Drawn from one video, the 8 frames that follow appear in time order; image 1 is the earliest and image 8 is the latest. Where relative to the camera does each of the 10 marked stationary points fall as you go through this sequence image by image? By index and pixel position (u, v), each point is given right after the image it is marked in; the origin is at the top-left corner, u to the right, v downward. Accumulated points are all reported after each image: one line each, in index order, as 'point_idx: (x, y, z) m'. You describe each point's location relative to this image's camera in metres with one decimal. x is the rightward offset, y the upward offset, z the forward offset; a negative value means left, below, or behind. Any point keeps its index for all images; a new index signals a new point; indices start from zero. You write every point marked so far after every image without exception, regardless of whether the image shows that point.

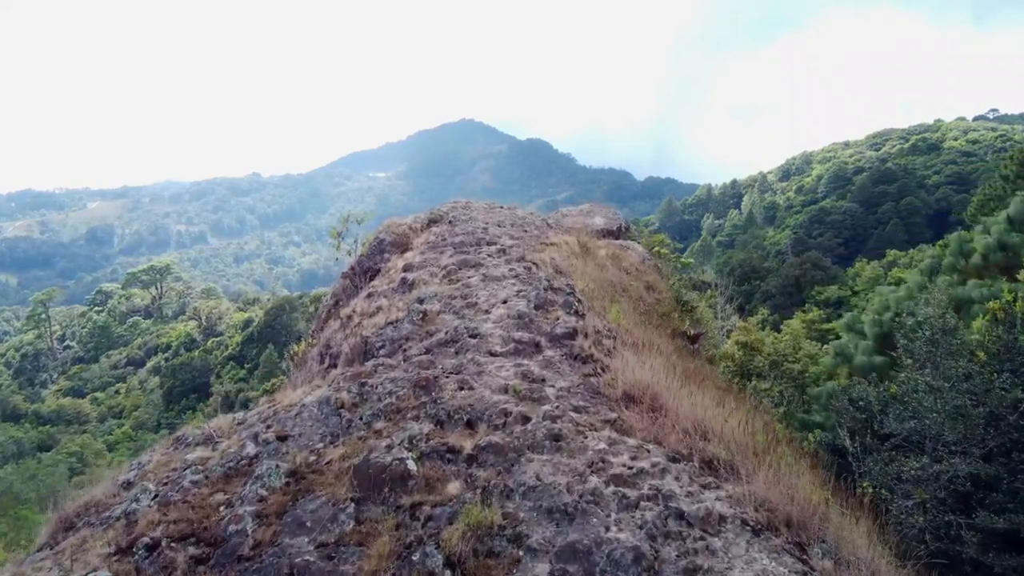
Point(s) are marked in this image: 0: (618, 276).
0: (+1.7, +0.2, +8.8) m
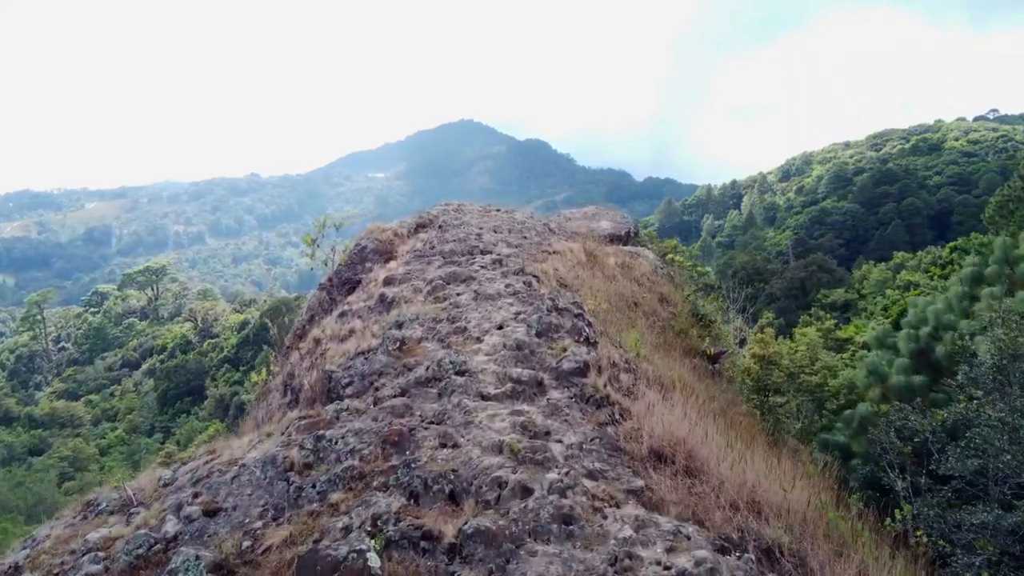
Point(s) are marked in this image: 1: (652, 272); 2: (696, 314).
0: (+1.6, 0.0, +7.8) m
1: (+2.1, +0.2, +8.8) m
2: (+2.6, -0.4, +8.4) m
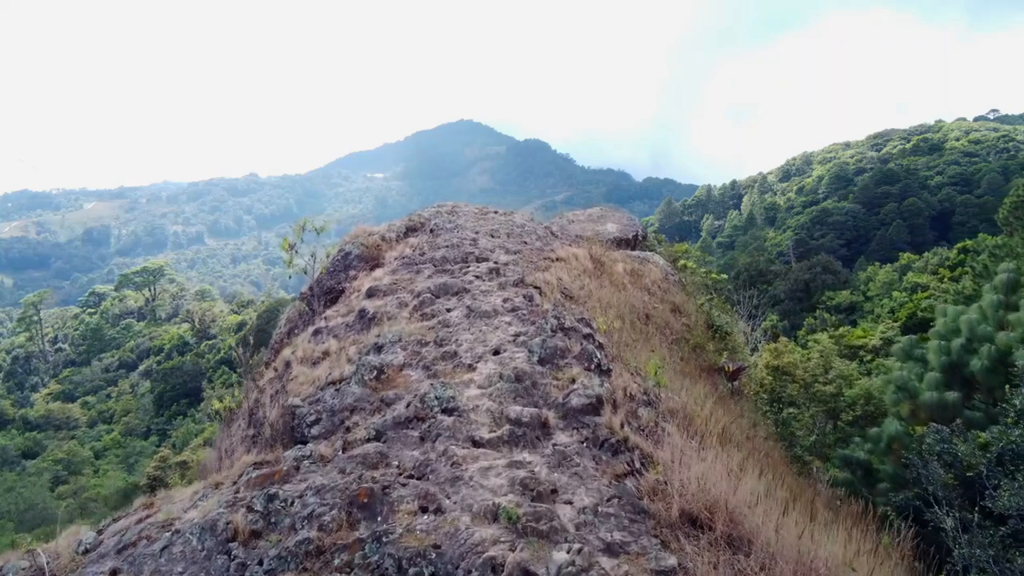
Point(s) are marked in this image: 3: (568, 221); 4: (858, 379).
0: (+1.6, -0.1, +7.1) m
1: (+2.1, +0.1, +8.2) m
2: (+2.6, -0.5, +7.7) m
3: (+1.0, +1.2, +10.5) m
4: (+8.0, -2.2, +13.7) m
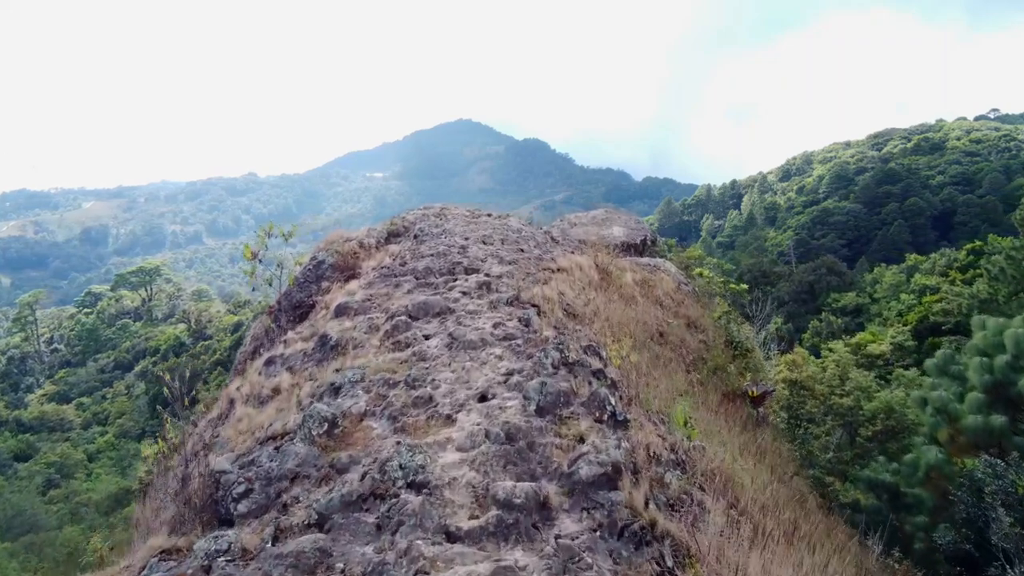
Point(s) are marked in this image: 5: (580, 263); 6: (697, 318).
0: (+1.6, -0.3, +6.3) m
1: (+2.1, 0.0, +7.3) m
2: (+2.5, -0.6, +6.9) m
3: (+1.0, +1.0, +9.7) m
4: (+8.0, -2.3, +12.8) m
5: (+0.8, +0.3, +6.7) m
6: (+2.2, -0.4, +6.9) m
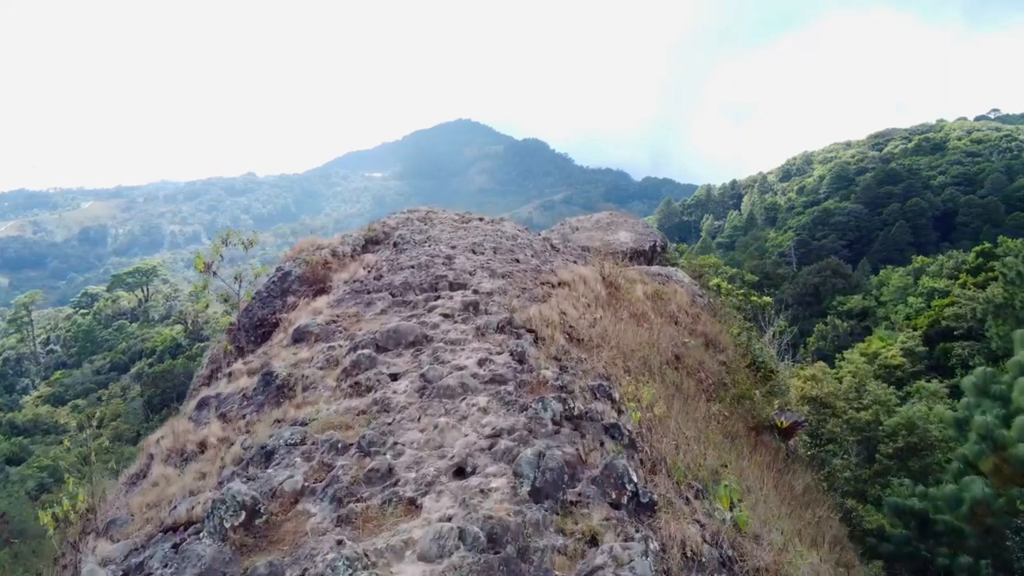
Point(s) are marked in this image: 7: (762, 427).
0: (+1.5, -0.4, +5.5) m
1: (+2.0, -0.2, +6.6) m
2: (+2.5, -0.8, +6.1) m
3: (+0.9, +0.9, +8.9) m
4: (+7.9, -2.4, +12.1) m
5: (+0.7, +0.1, +5.9) m
6: (+2.1, -0.5, +6.1) m
7: (+2.2, -1.2, +5.2) m
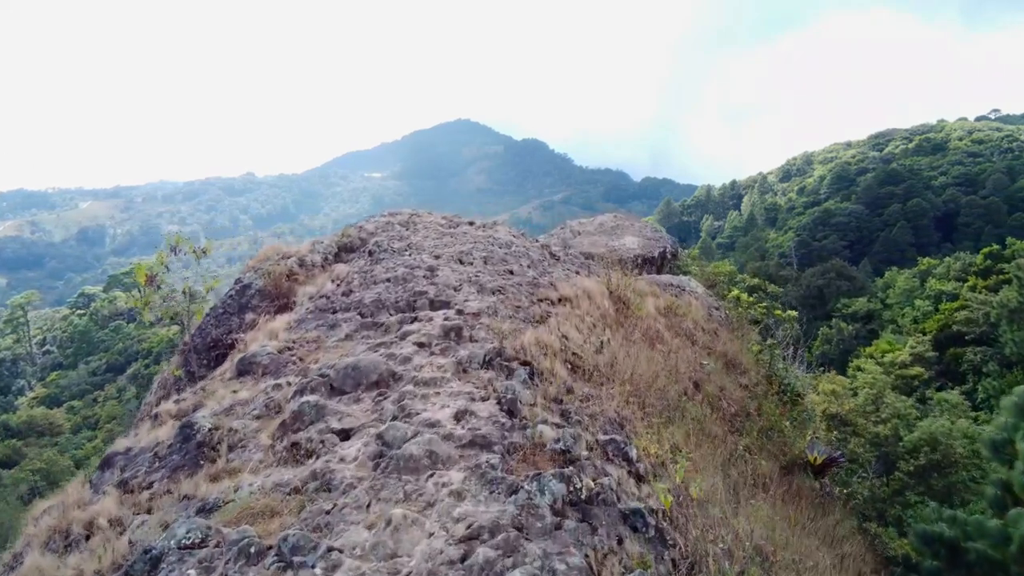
0: (+1.5, -0.5, +4.8) m
1: (+2.0, -0.3, +5.9) m
2: (+2.4, -0.9, +5.4) m
3: (+0.9, +0.8, +8.2) m
4: (+7.9, -2.6, +11.4) m
5: (+0.7, 0.0, +5.2) m
6: (+2.1, -0.6, +5.4) m
7: (+2.2, -1.4, +4.5) m
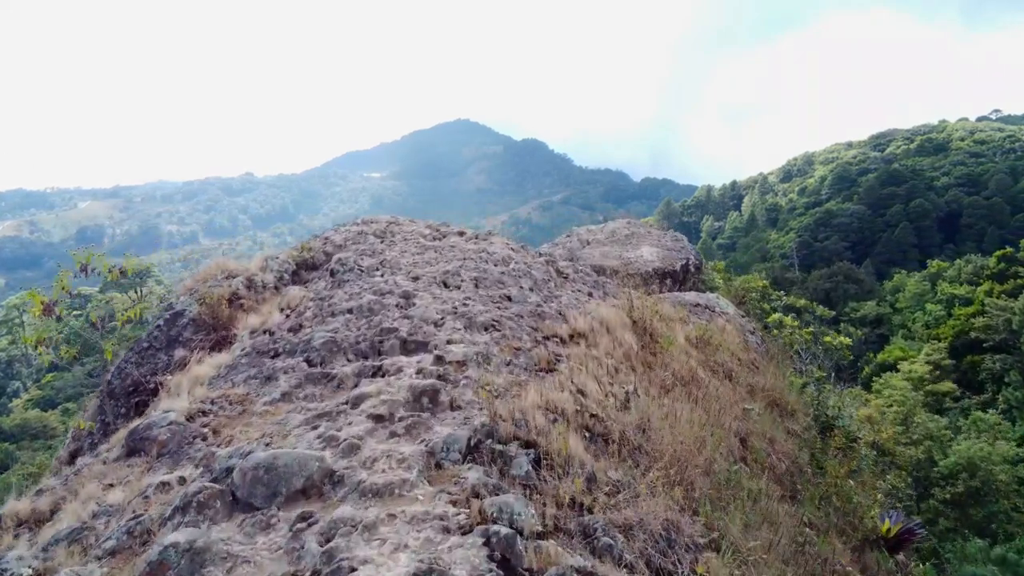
0: (+1.4, -0.7, +3.9) m
1: (+1.9, -0.5, +4.9) m
2: (+2.4, -1.1, +4.5) m
3: (+0.8, +0.6, +7.3) m
4: (+7.8, -2.8, +10.5) m
5: (+0.7, -0.2, +4.3) m
6: (+2.1, -0.8, +4.5) m
7: (+2.1, -1.5, +3.5) m
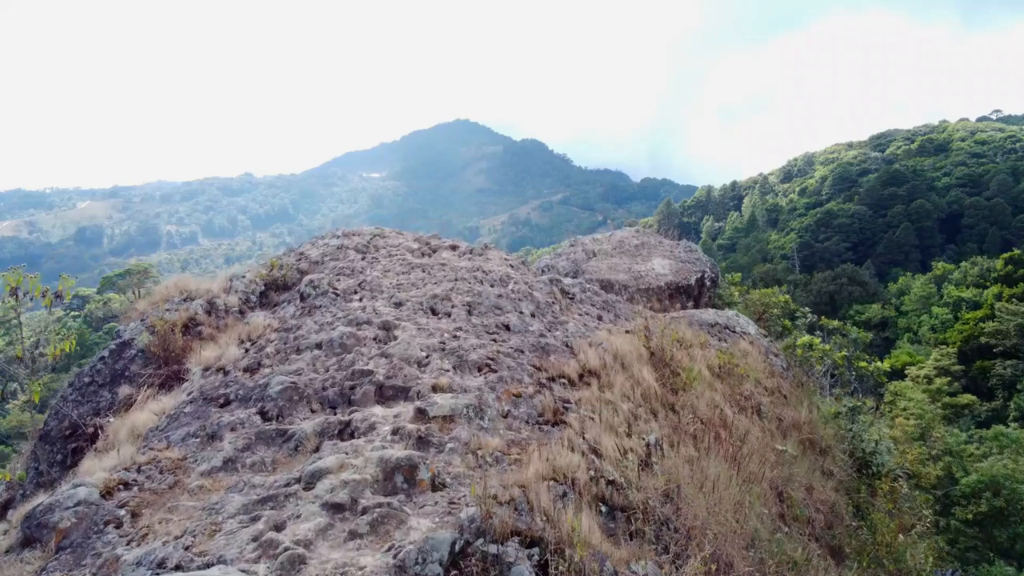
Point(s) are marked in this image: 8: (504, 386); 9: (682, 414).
0: (+1.4, -0.9, +3.4) m
1: (+1.9, -0.6, +4.4) m
2: (+2.4, -1.2, +4.0) m
3: (+0.8, +0.5, +6.8) m
4: (+7.8, -2.9, +10.0) m
5: (+0.6, -0.3, +3.8) m
6: (+2.1, -1.0, +4.0) m
7: (+2.1, -1.7, +3.0) m
8: (0.0, -0.4, +3.4) m
9: (+1.0, -0.6, +3.5) m
